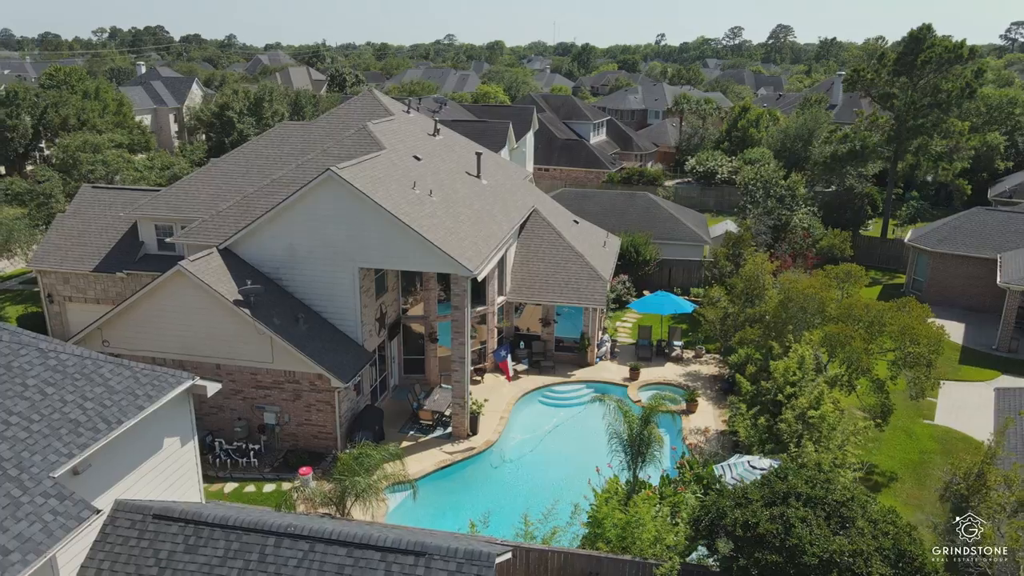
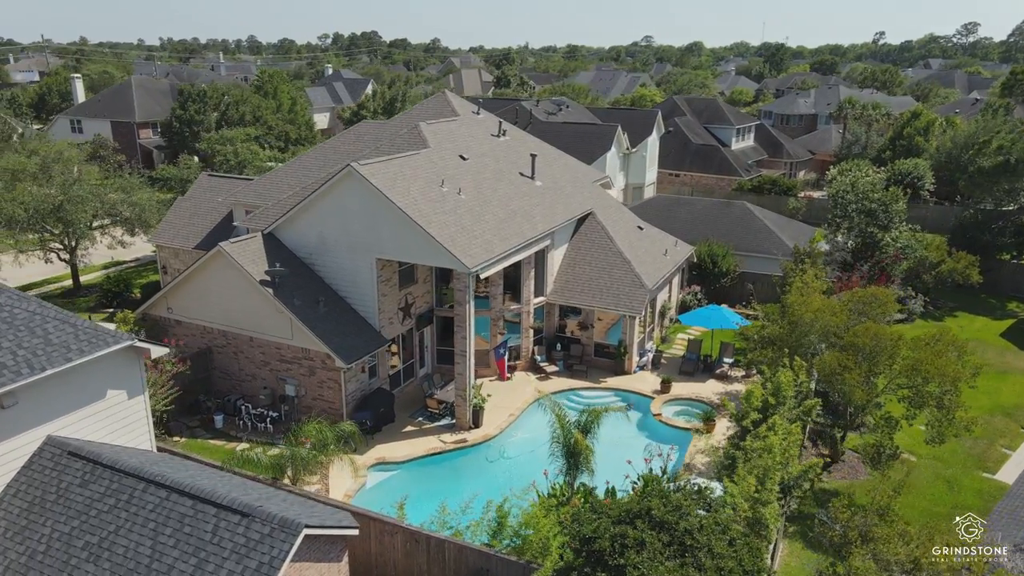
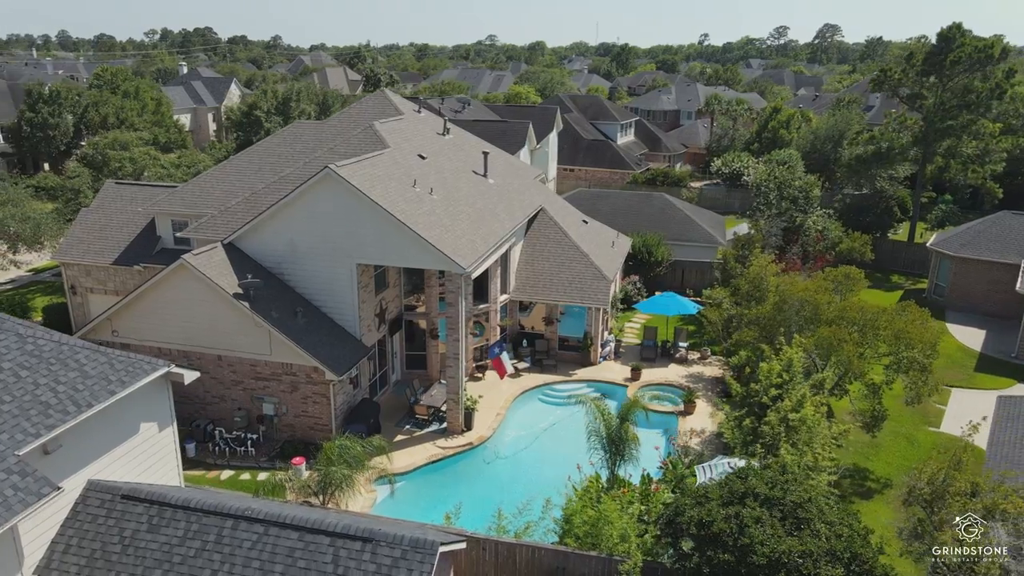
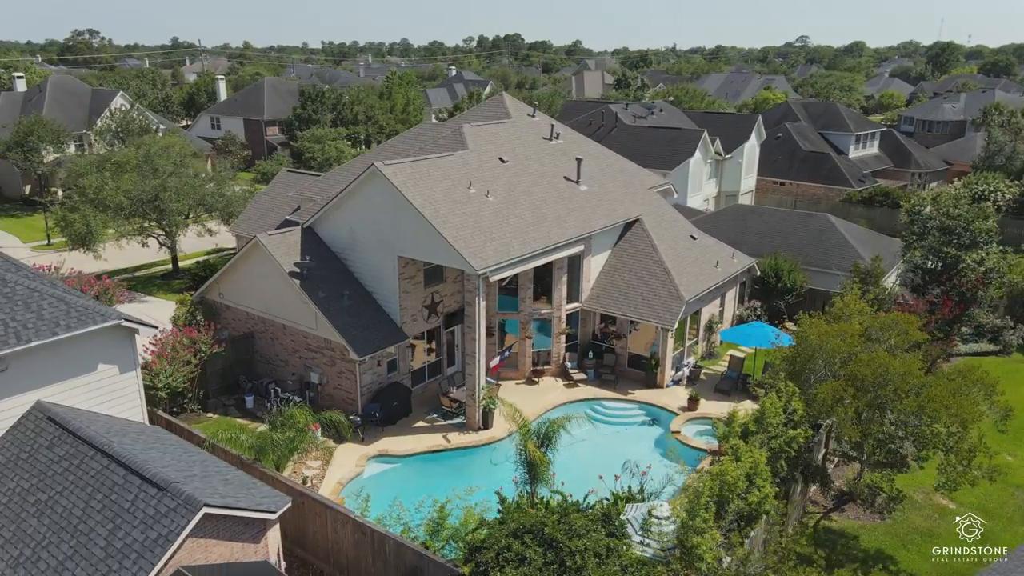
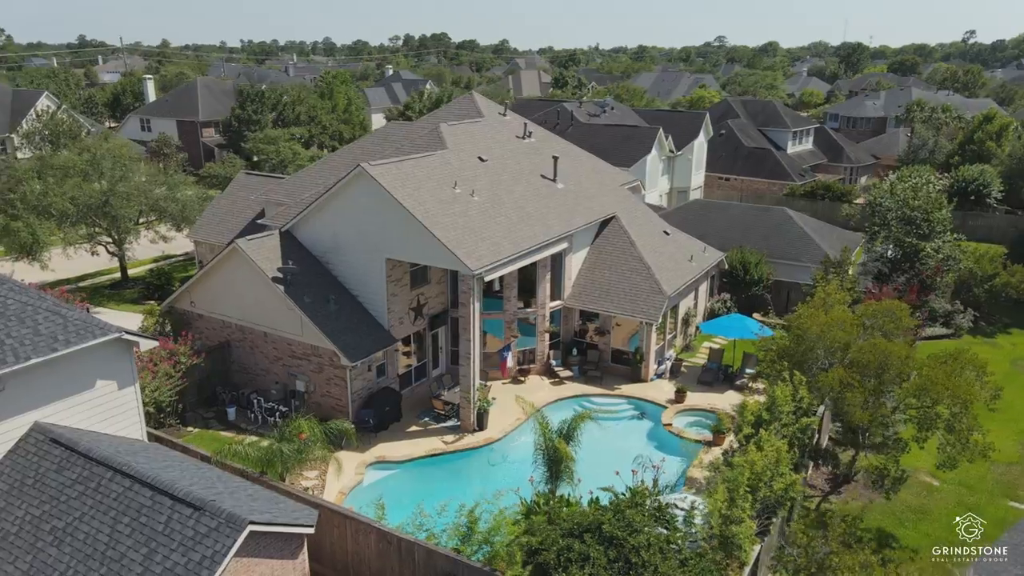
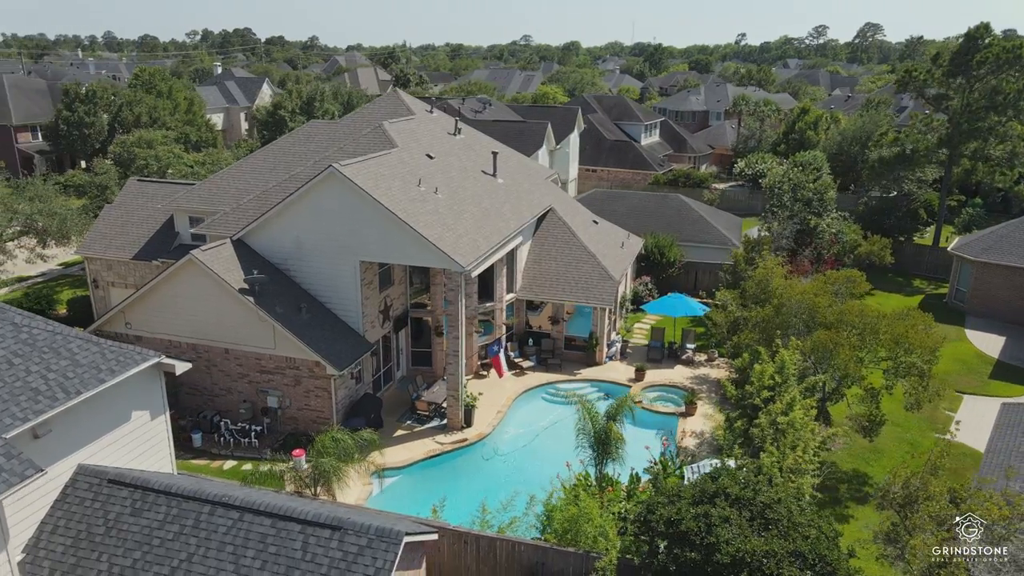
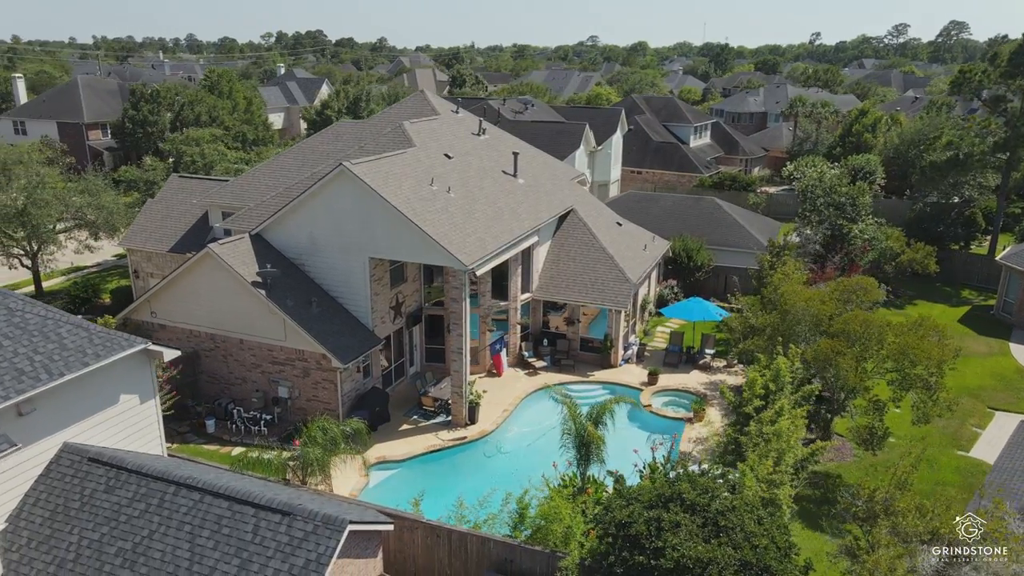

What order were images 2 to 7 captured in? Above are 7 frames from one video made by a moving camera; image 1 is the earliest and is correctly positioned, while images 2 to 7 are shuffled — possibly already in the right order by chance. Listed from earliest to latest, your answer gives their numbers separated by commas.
3, 6, 7, 2, 5, 4
